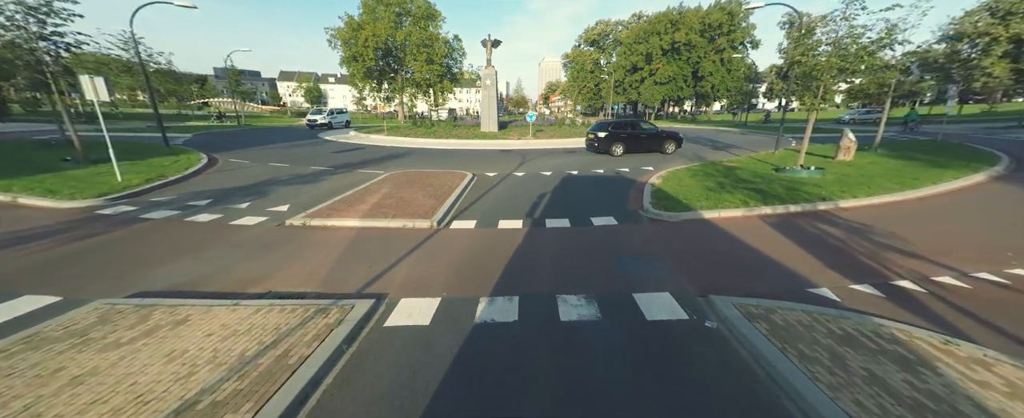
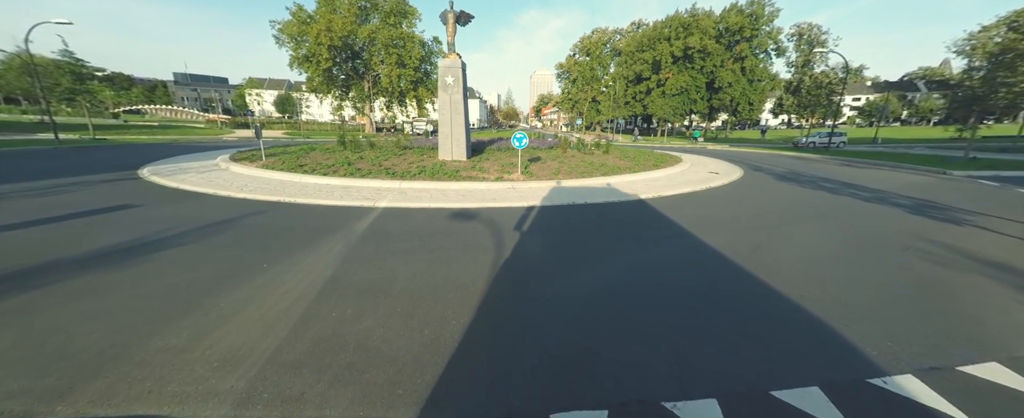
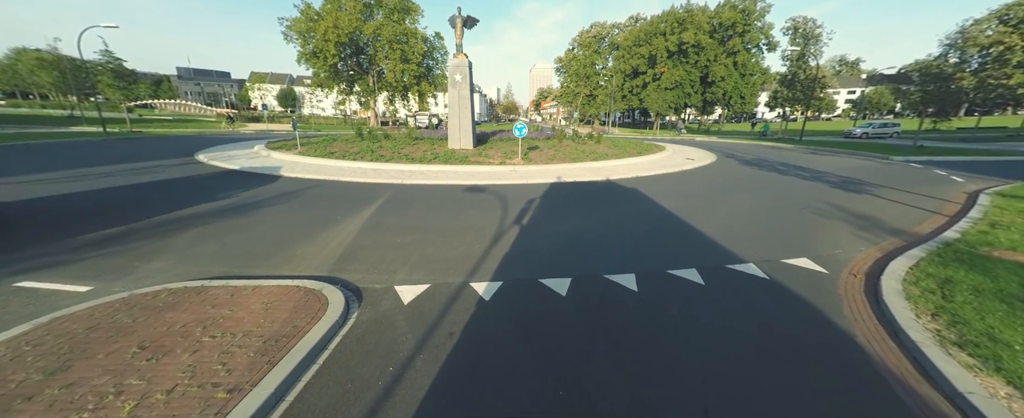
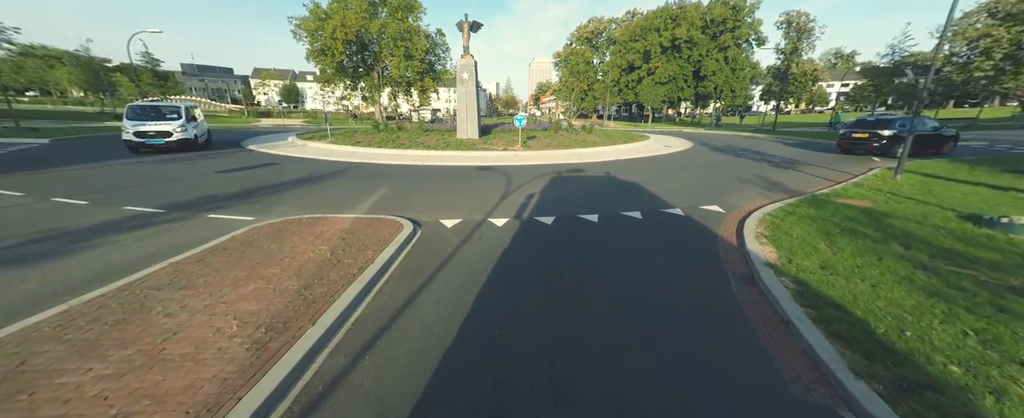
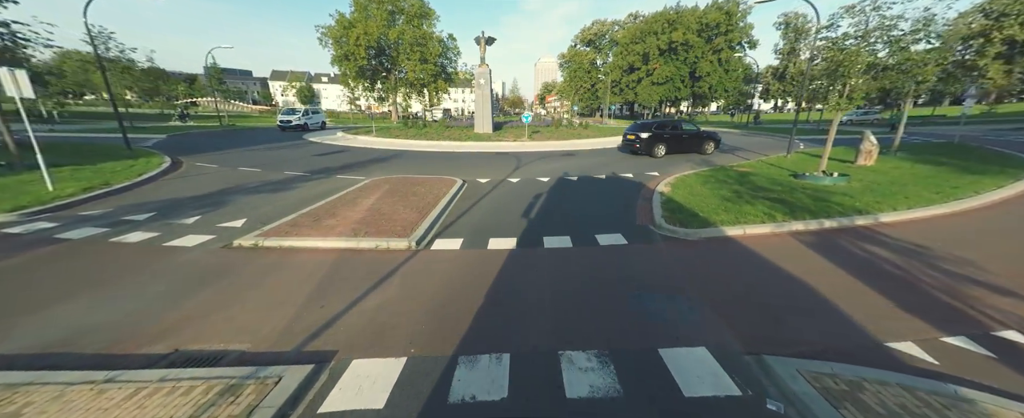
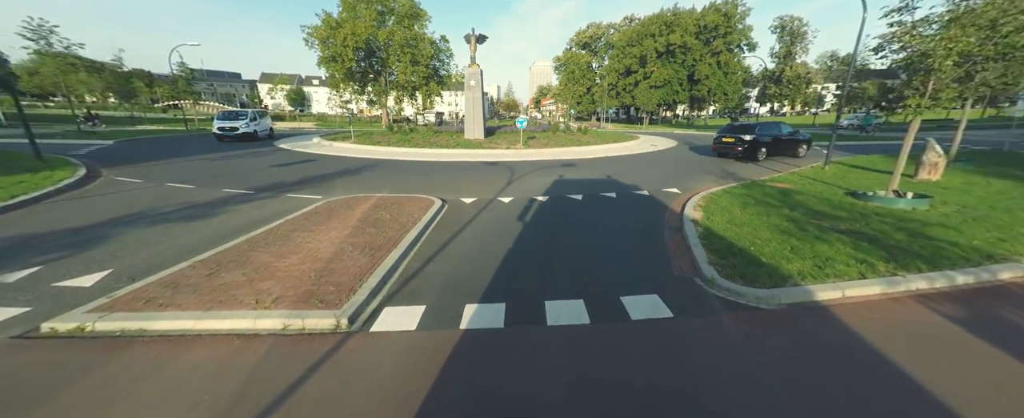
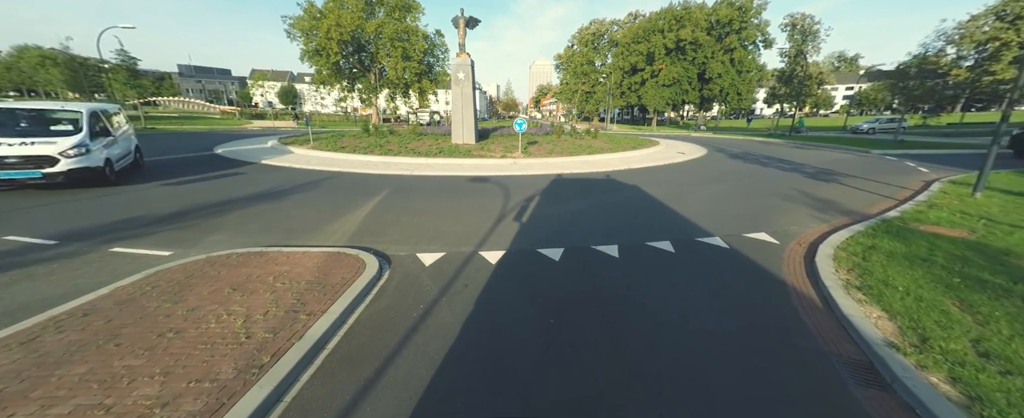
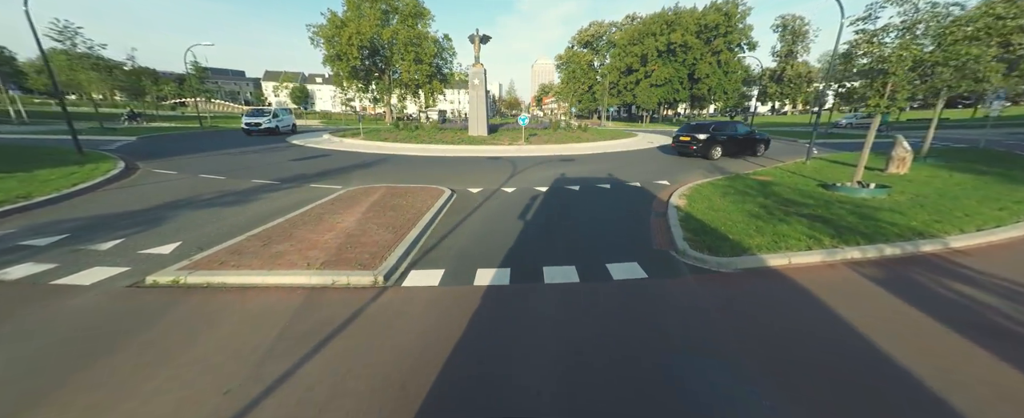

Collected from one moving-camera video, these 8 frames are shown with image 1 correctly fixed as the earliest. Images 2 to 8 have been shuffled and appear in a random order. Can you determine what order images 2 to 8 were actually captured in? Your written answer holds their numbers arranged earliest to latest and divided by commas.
5, 8, 6, 4, 7, 3, 2
